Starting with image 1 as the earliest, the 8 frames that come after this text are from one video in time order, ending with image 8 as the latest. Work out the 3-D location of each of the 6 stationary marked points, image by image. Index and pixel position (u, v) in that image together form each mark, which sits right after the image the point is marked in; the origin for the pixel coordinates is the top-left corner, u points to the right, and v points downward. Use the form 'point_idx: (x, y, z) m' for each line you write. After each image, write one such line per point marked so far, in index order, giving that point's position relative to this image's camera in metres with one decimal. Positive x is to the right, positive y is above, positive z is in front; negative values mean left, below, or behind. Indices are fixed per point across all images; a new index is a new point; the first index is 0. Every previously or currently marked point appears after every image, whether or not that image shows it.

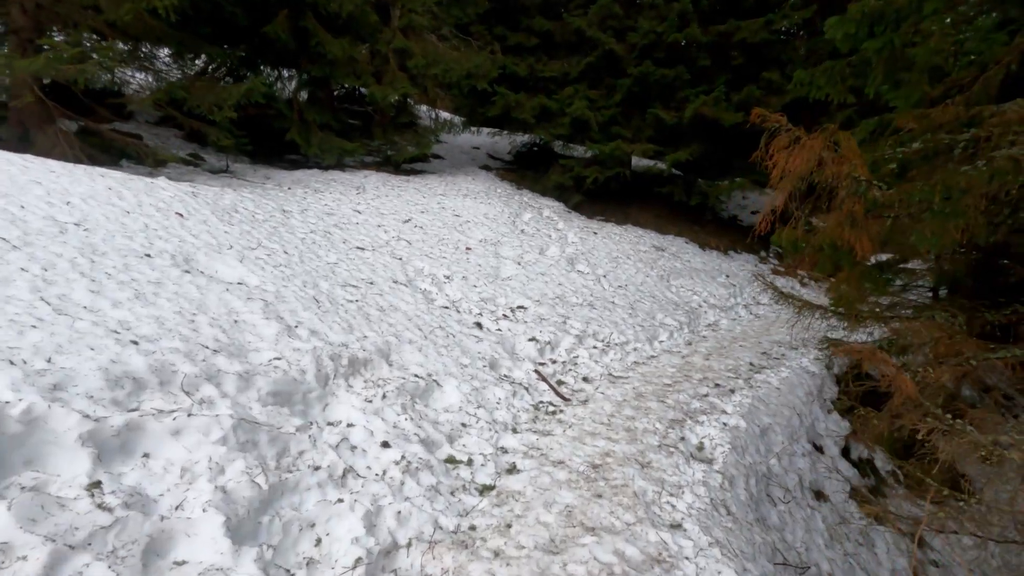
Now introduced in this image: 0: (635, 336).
0: (+1.9, -0.7, +8.1) m
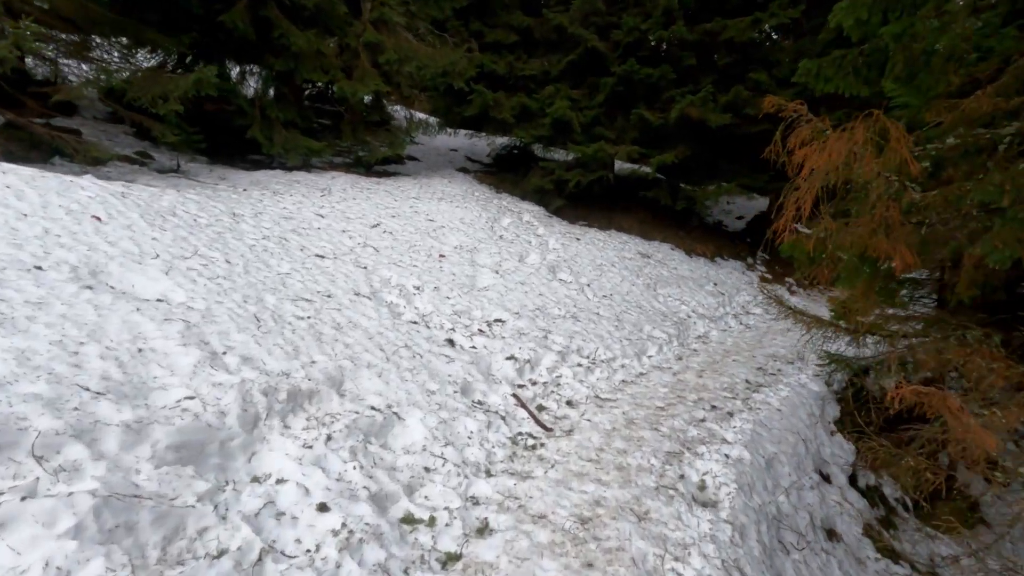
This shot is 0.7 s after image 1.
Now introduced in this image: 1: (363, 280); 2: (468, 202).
0: (+1.5, -0.9, +7.5) m
1: (-1.9, +0.1, +6.7) m
2: (-1.0, +1.9, +11.7) m
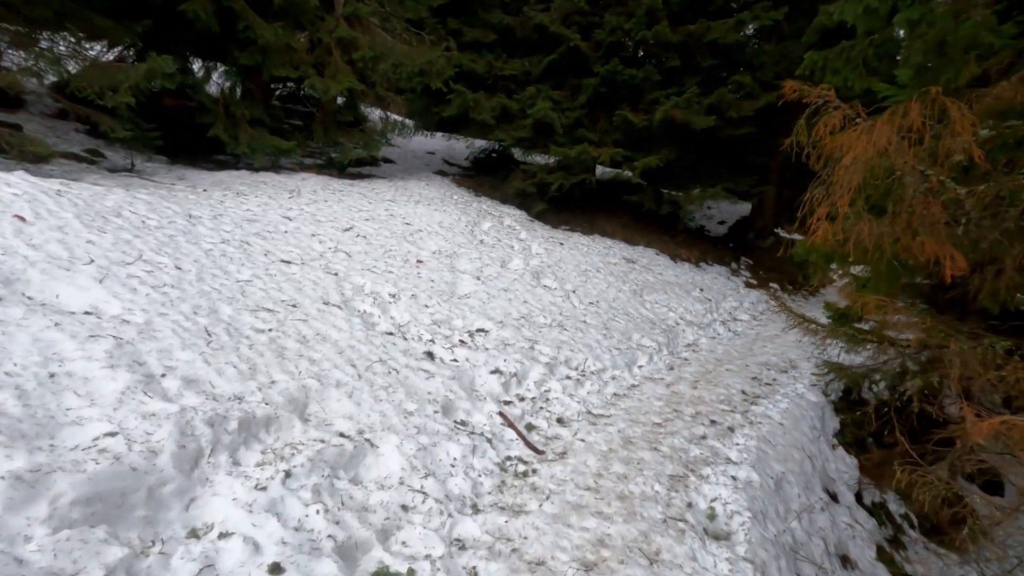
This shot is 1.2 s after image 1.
0: (+1.3, -1.0, +7.1) m
1: (-2.1, 0.0, +6.2) m
2: (-1.4, +1.7, +11.2) m
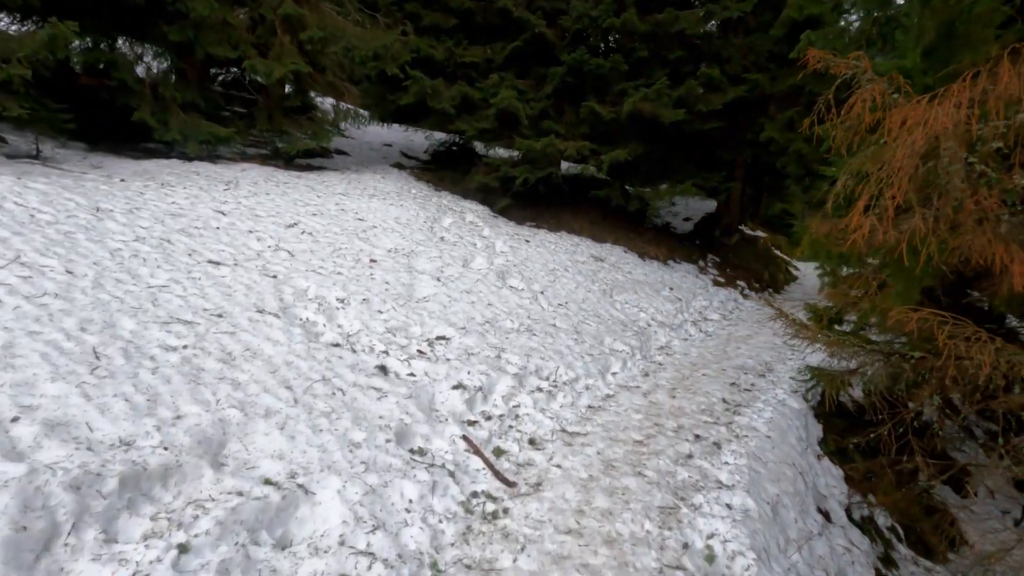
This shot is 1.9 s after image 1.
0: (+0.9, -1.0, +6.5) m
1: (-2.4, 0.0, +5.4) m
2: (-2.1, +1.7, +10.4) m
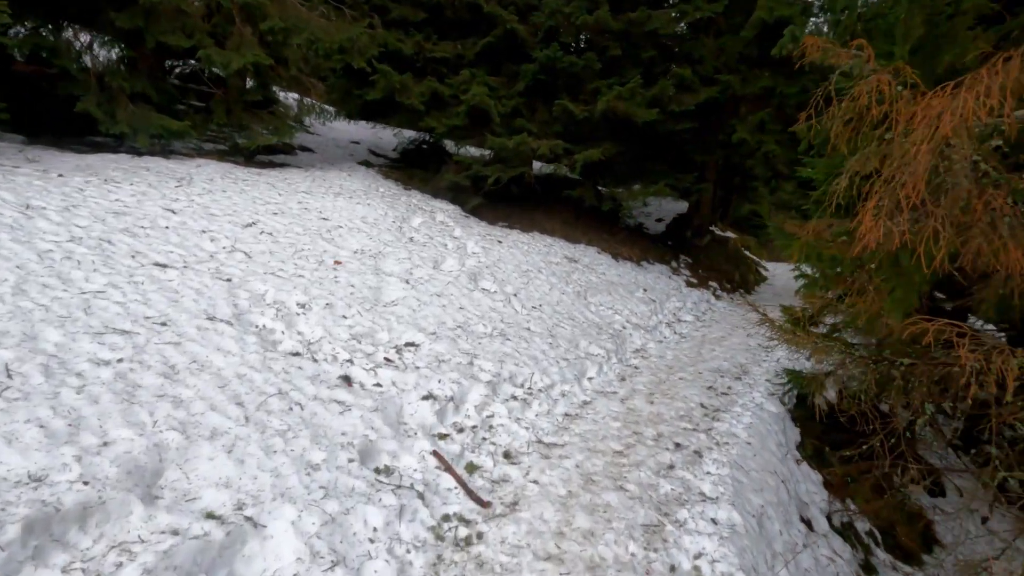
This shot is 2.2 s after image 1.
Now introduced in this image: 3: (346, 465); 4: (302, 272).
0: (+0.6, -1.0, +6.3) m
1: (-2.7, -0.1, +5.0) m
2: (-2.7, +1.7, +10.0) m
3: (-1.1, -1.2, +3.7) m
4: (-2.4, +0.2, +6.2) m
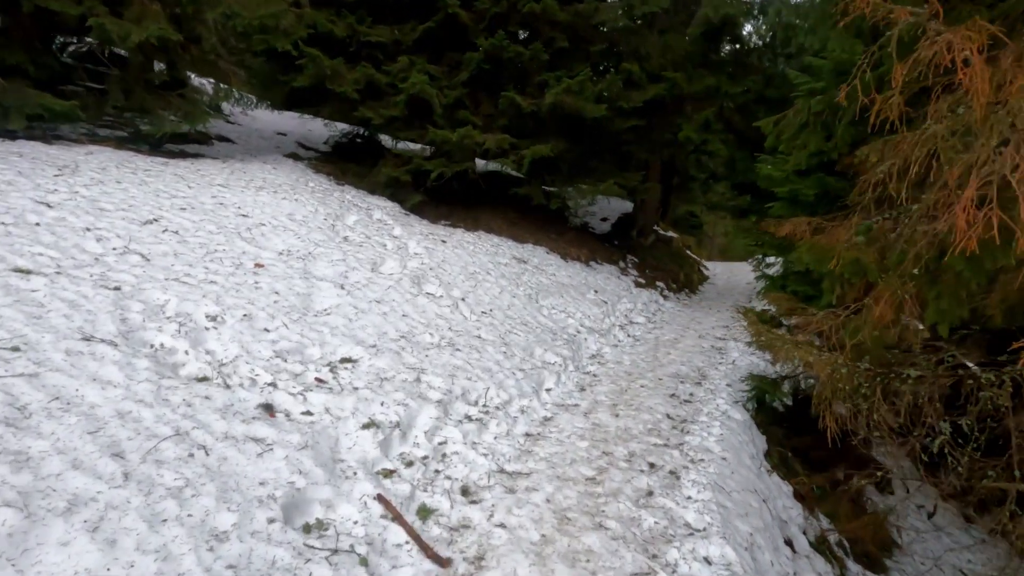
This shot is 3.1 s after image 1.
0: (+0.1, -1.1, +5.7) m
1: (-3.0, -0.2, +4.0) m
2: (-3.6, +1.6, +9.1) m
3: (-1.3, -1.3, +2.9) m
4: (-2.9, +0.1, +5.3) m
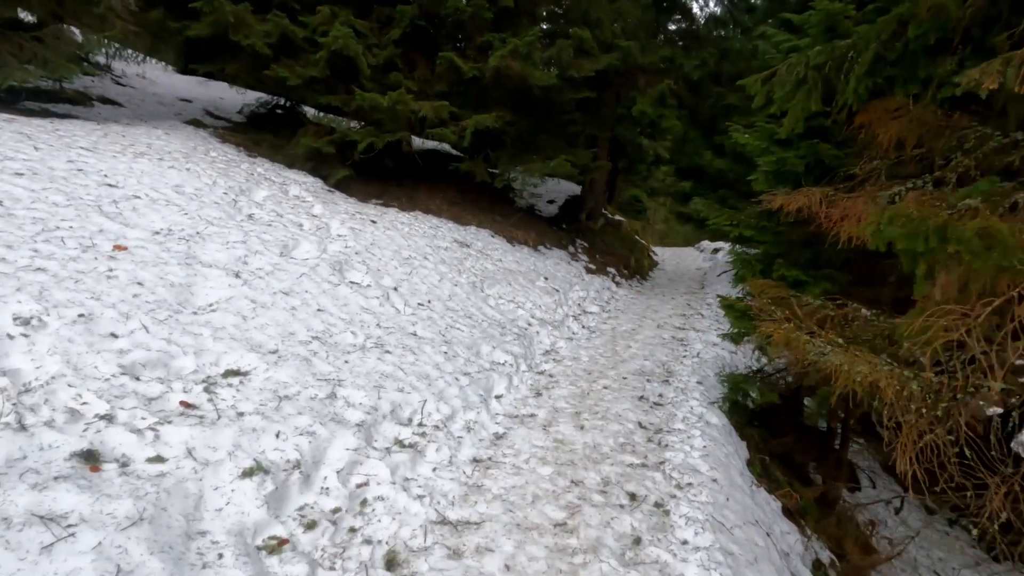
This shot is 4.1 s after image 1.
0: (-0.4, -1.0, +4.6) m
1: (-3.3, -0.1, +2.6) m
2: (-4.5, +1.8, +7.5) m
3: (-1.5, -1.3, +1.7) m
4: (-3.4, +0.2, +3.9) m
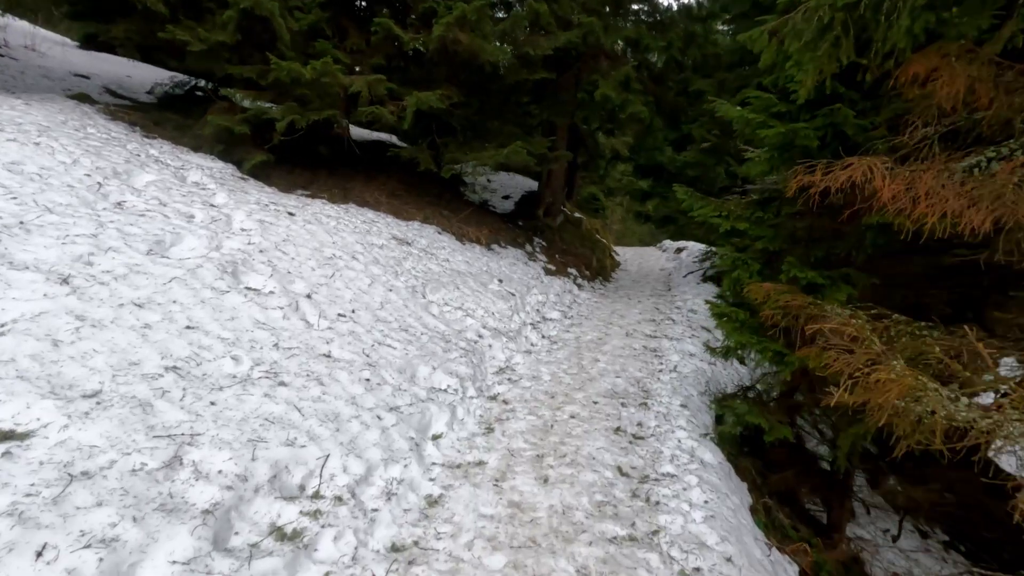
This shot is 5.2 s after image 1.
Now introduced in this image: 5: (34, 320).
0: (-0.8, -1.0, +3.4) m
1: (-3.6, -0.2, +1.1) m
2: (-5.1, +1.7, +5.9) m
3: (-1.6, -1.3, +0.4) m
4: (-3.7, +0.1, +2.4) m
5: (-2.7, -0.2, +3.0) m
